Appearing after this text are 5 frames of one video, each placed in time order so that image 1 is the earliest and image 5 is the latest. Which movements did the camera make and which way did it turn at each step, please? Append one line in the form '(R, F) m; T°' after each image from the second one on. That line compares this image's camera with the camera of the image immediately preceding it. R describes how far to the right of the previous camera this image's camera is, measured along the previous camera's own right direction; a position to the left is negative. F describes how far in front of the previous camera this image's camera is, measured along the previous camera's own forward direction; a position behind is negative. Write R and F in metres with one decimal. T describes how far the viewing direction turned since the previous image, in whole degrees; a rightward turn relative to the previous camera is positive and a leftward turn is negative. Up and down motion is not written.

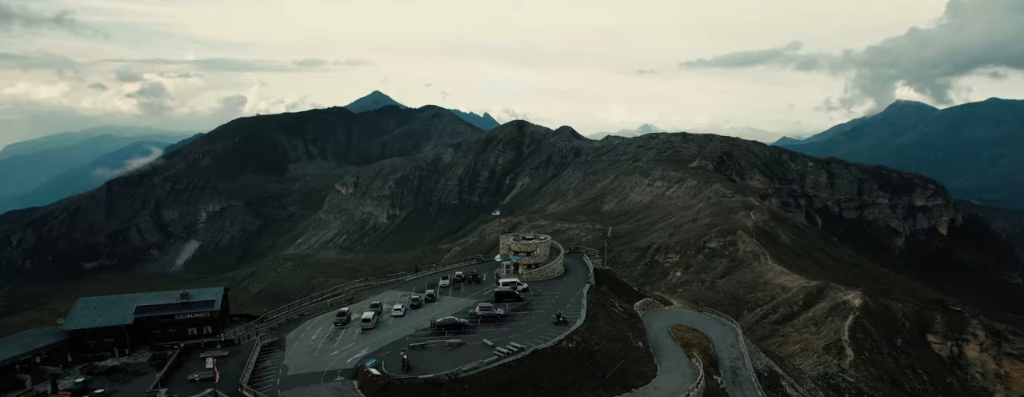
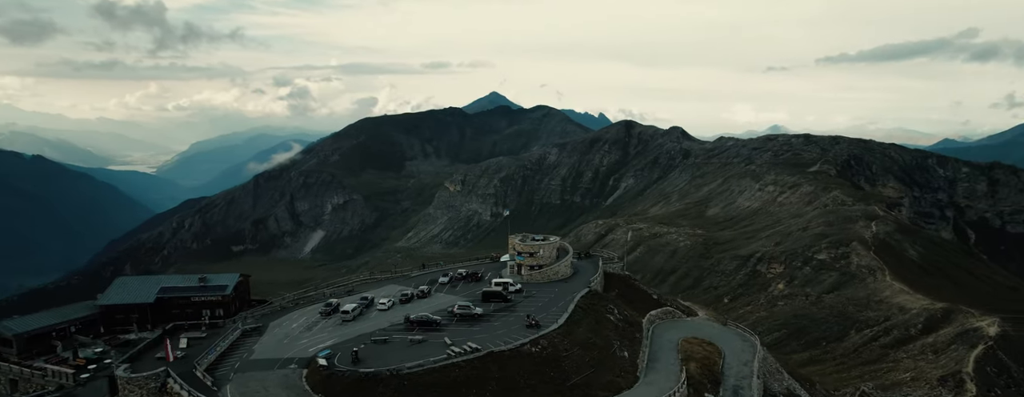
(+5.0, +1.0) m; -10°
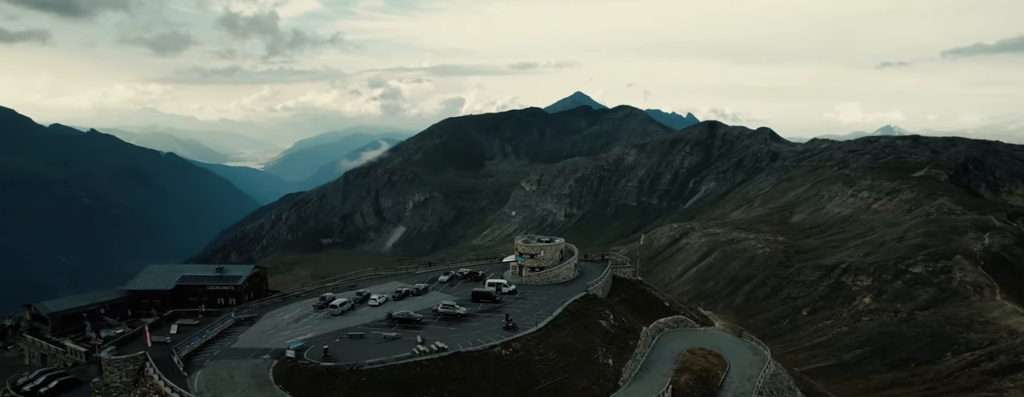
(+3.7, +0.7) m; -7°
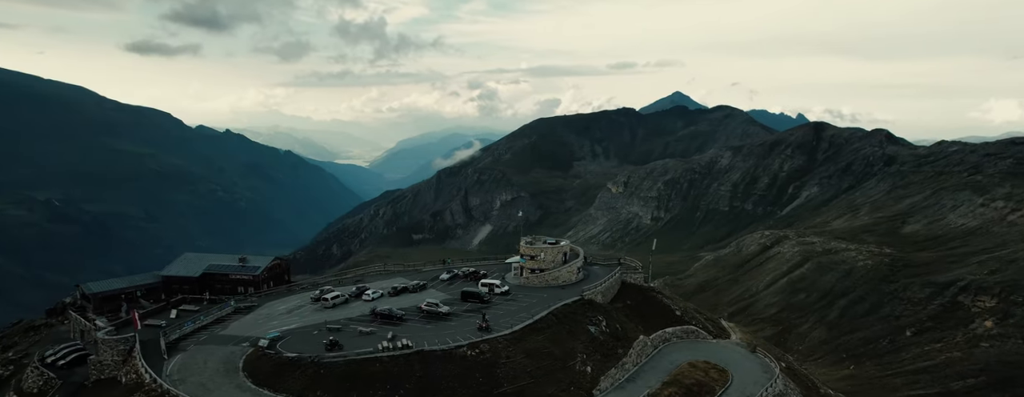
(+4.1, +0.7) m; -8°
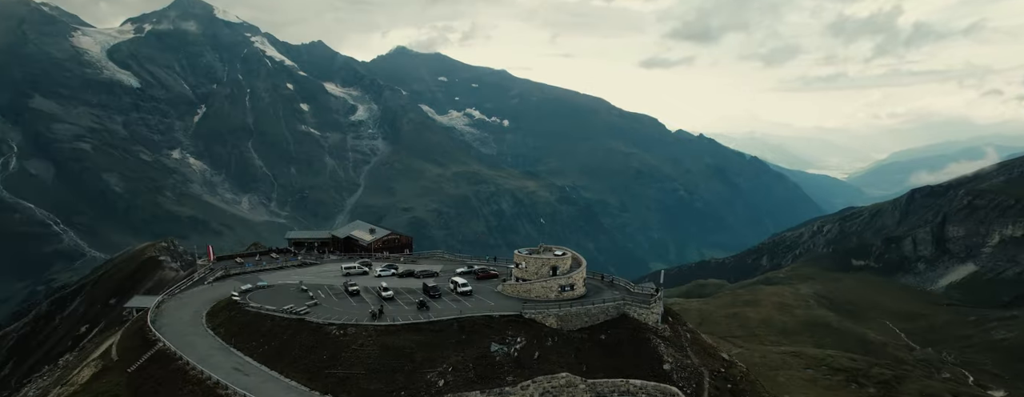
(+16.8, +7.2) m; -38°
